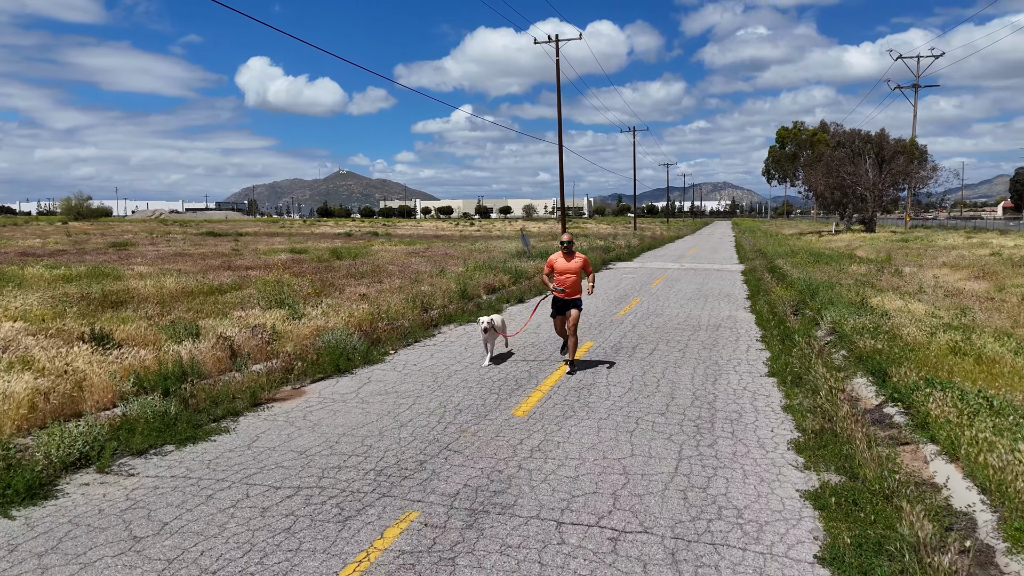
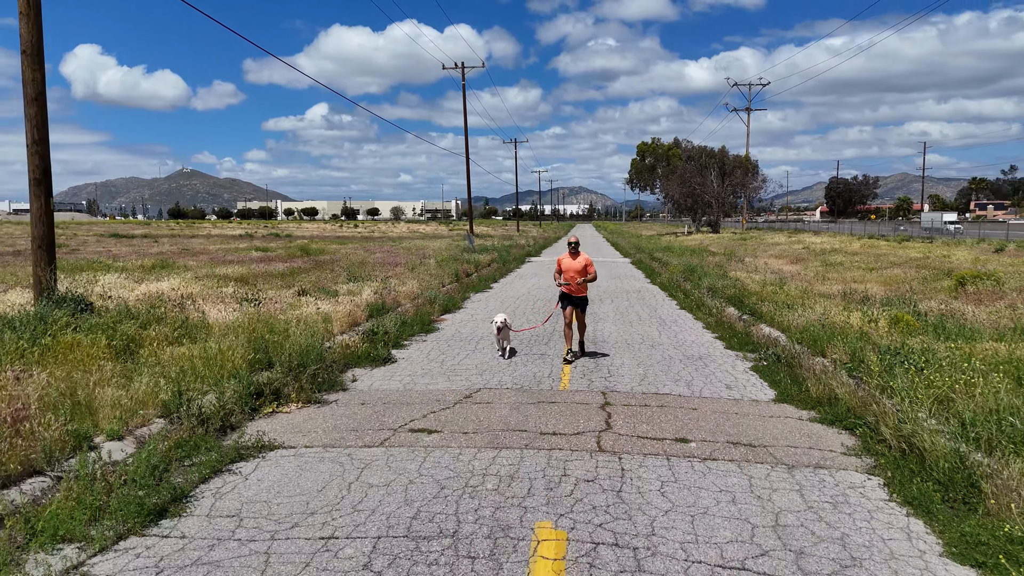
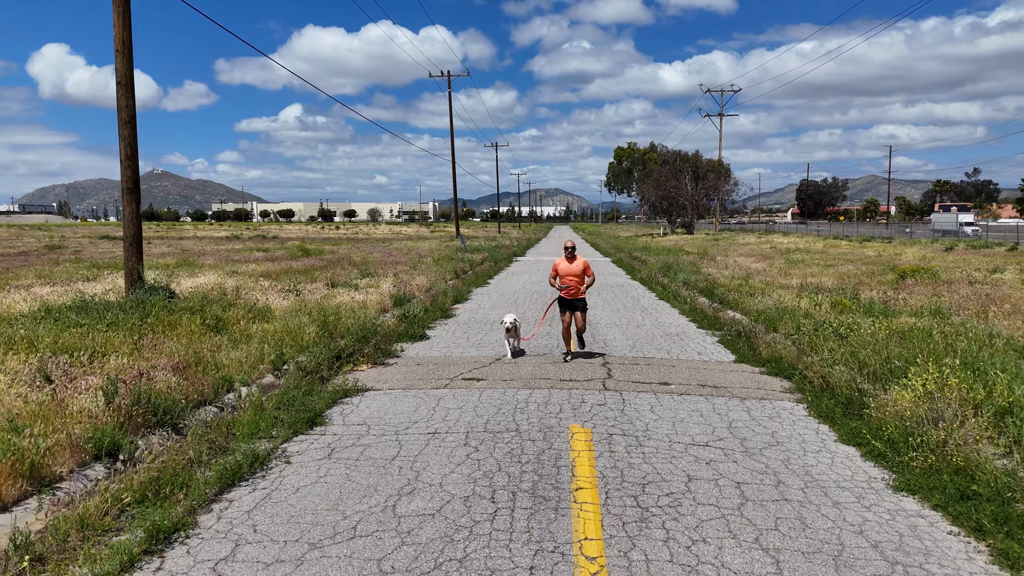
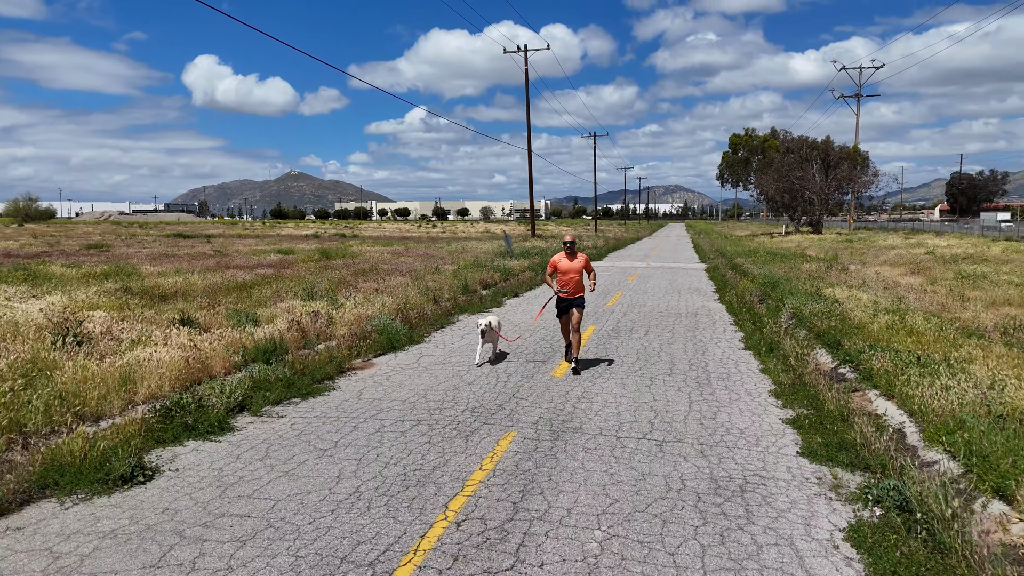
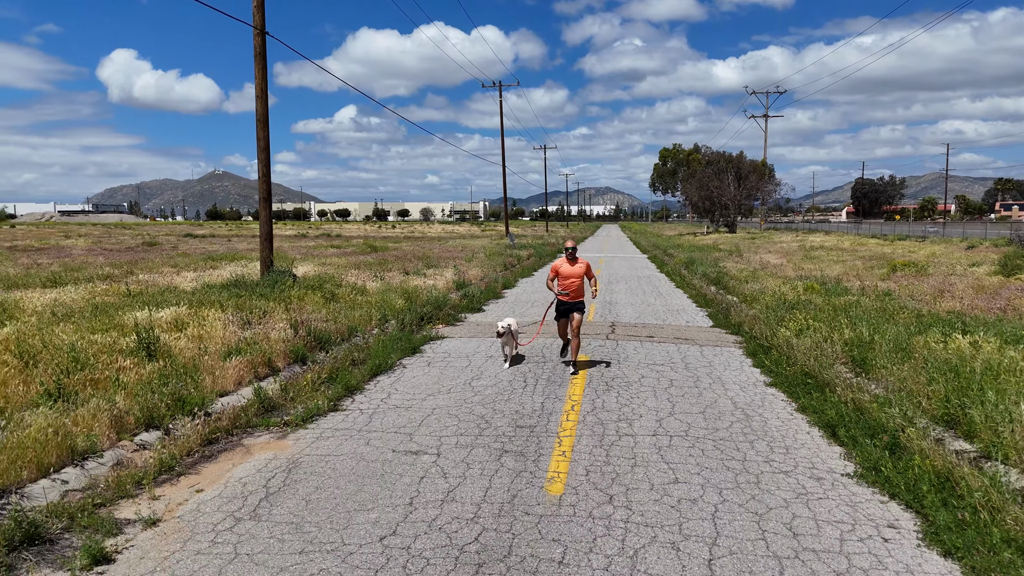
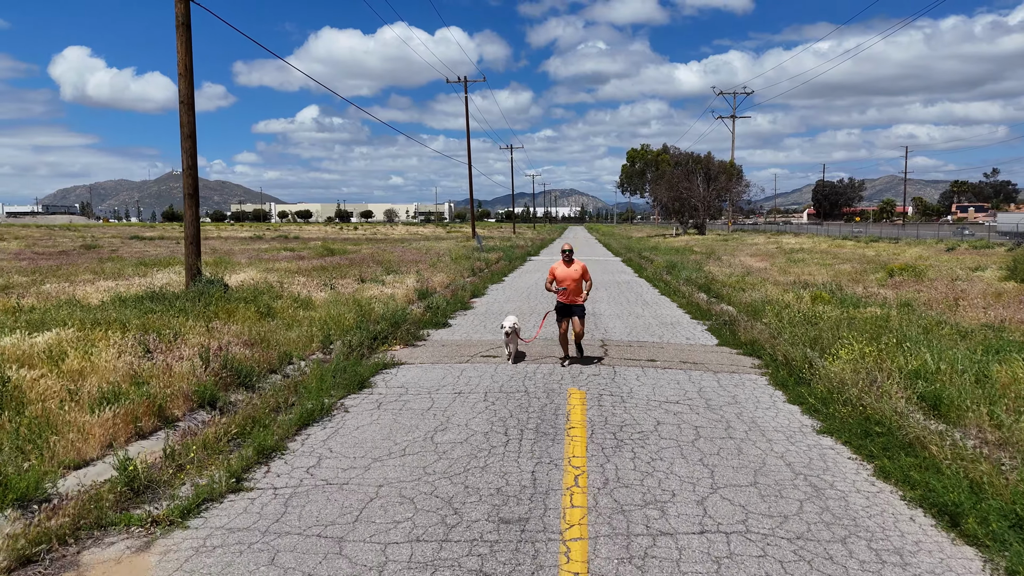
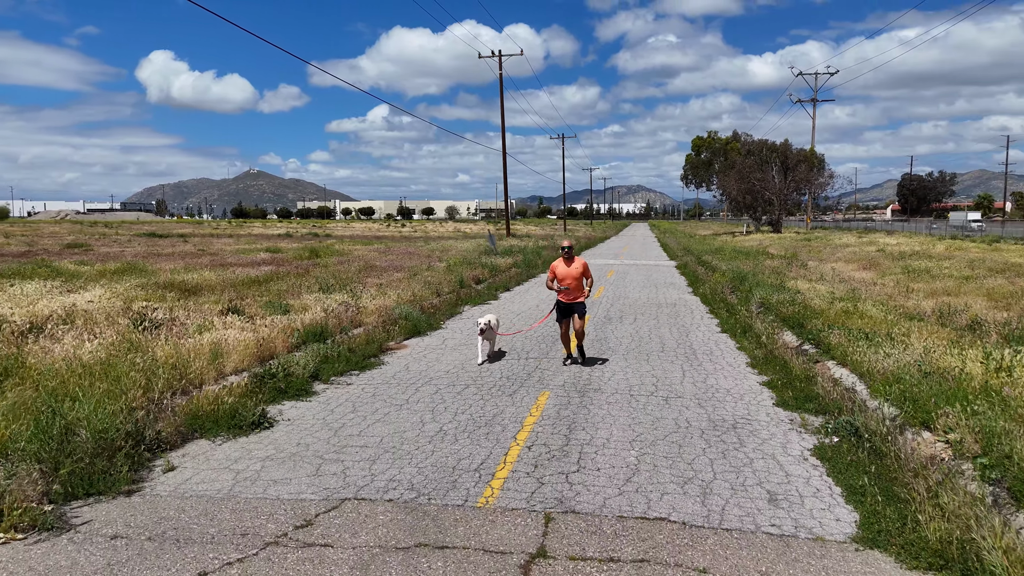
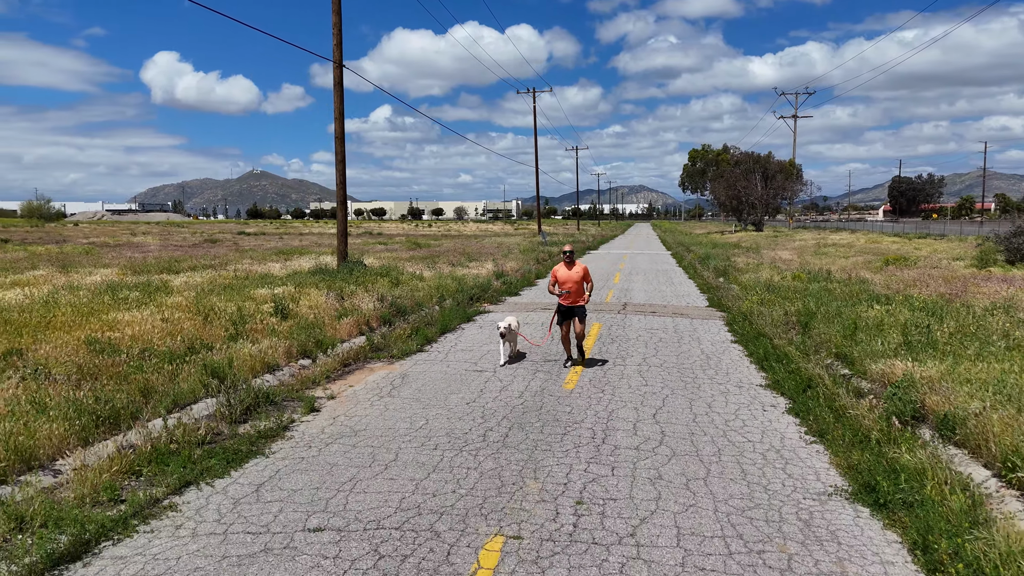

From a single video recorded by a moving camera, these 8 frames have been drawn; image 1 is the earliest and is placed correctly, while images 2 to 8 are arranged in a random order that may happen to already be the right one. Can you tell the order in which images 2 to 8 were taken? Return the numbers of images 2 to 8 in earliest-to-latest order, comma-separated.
4, 7, 2, 3, 6, 5, 8
